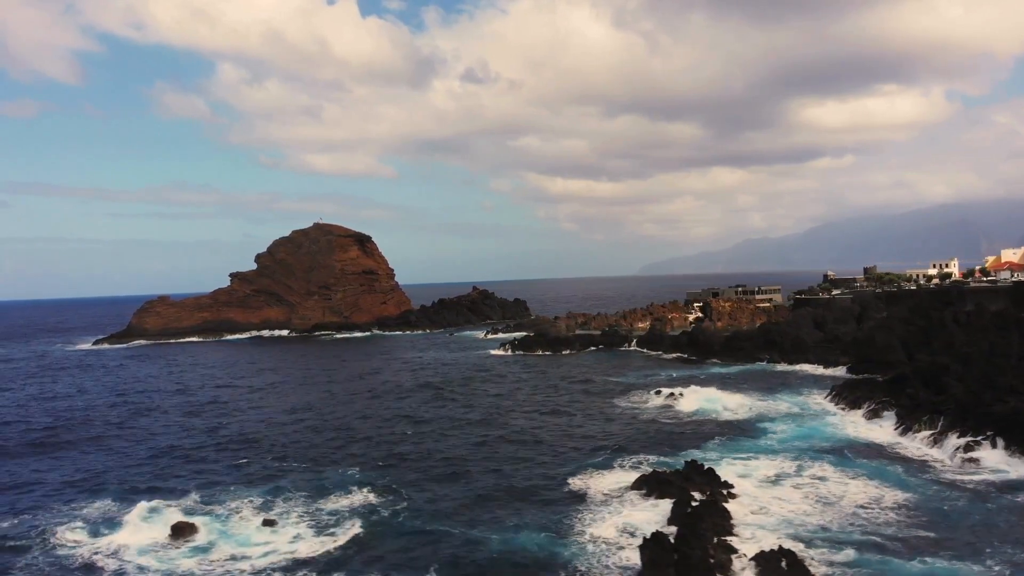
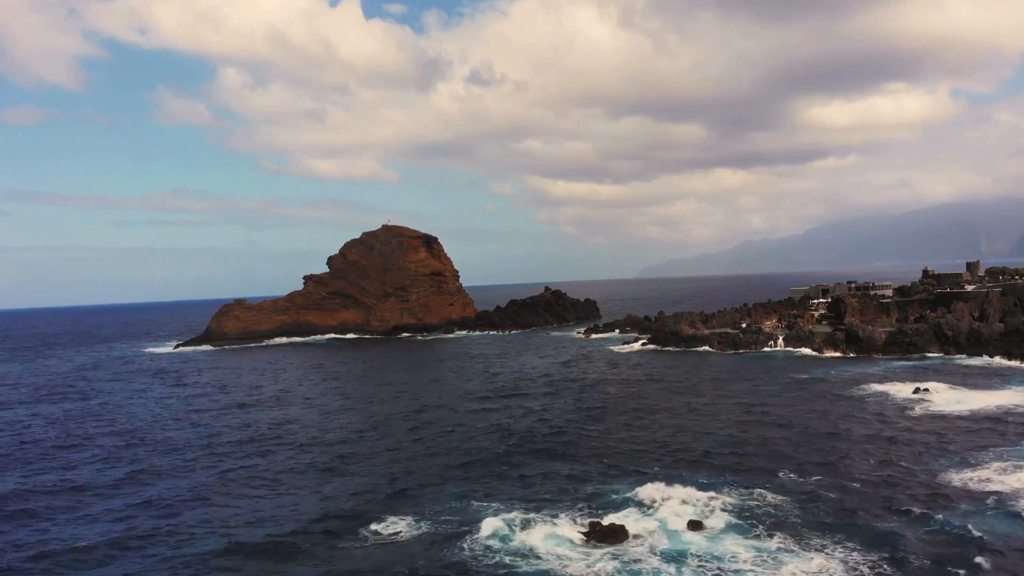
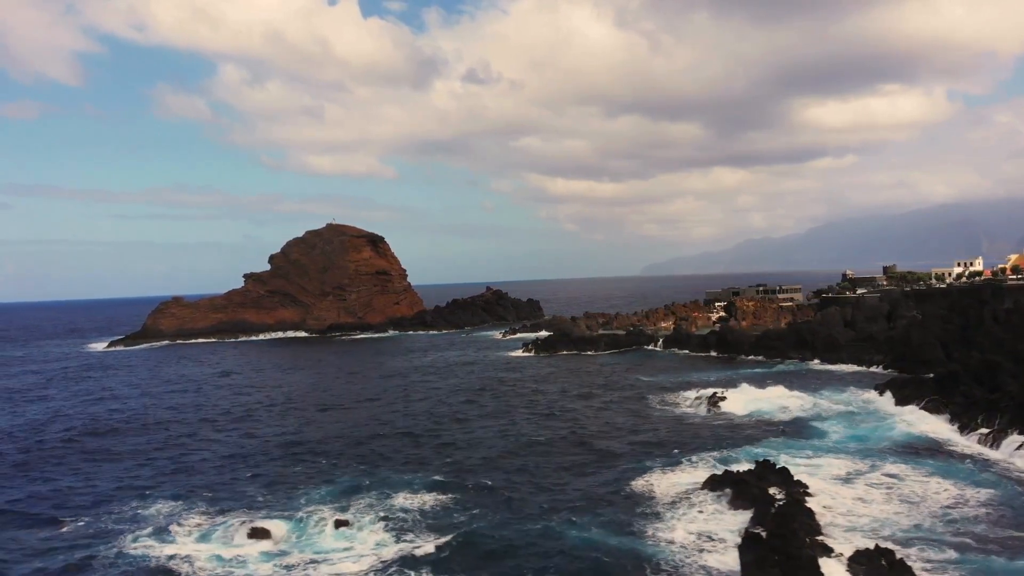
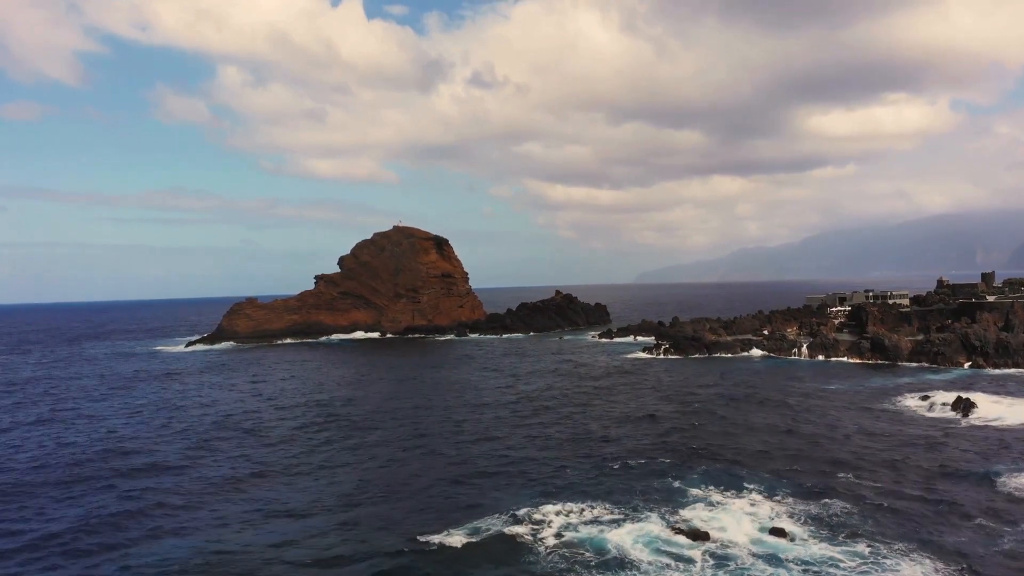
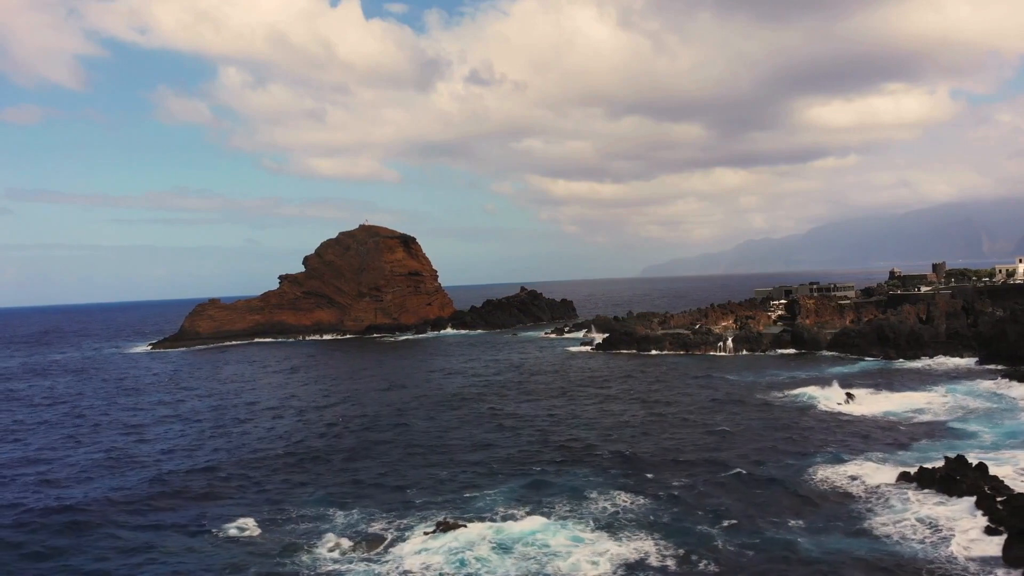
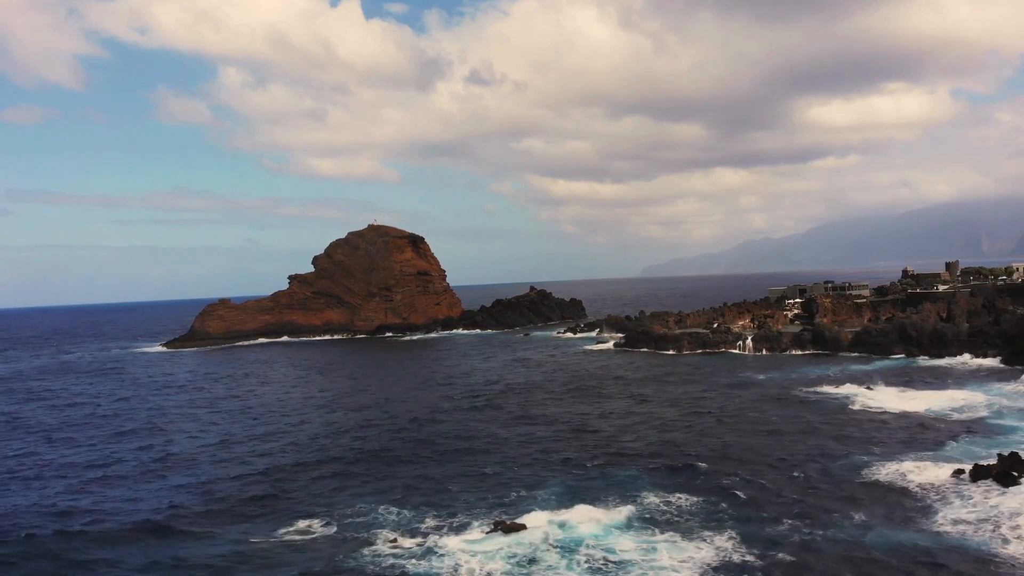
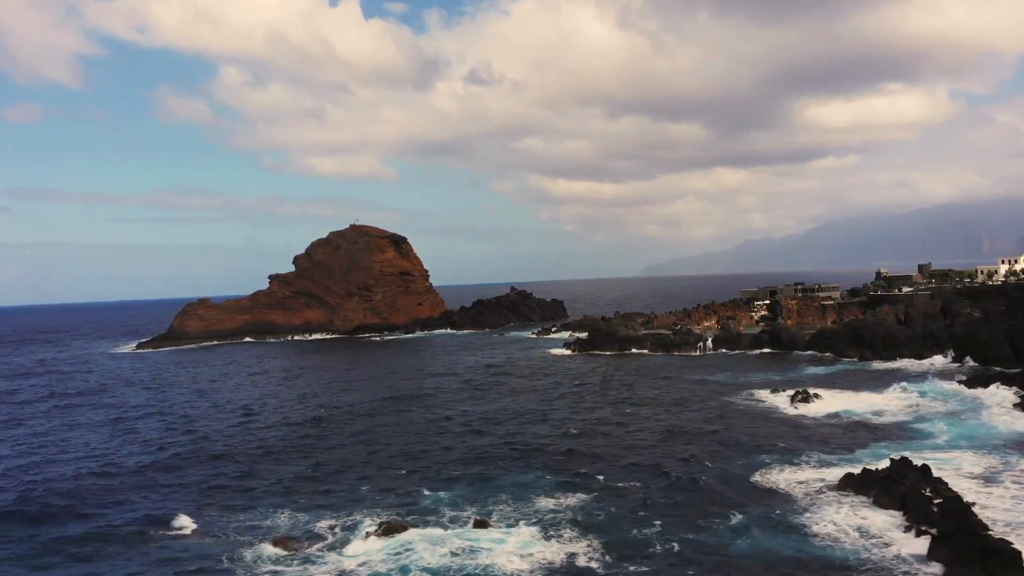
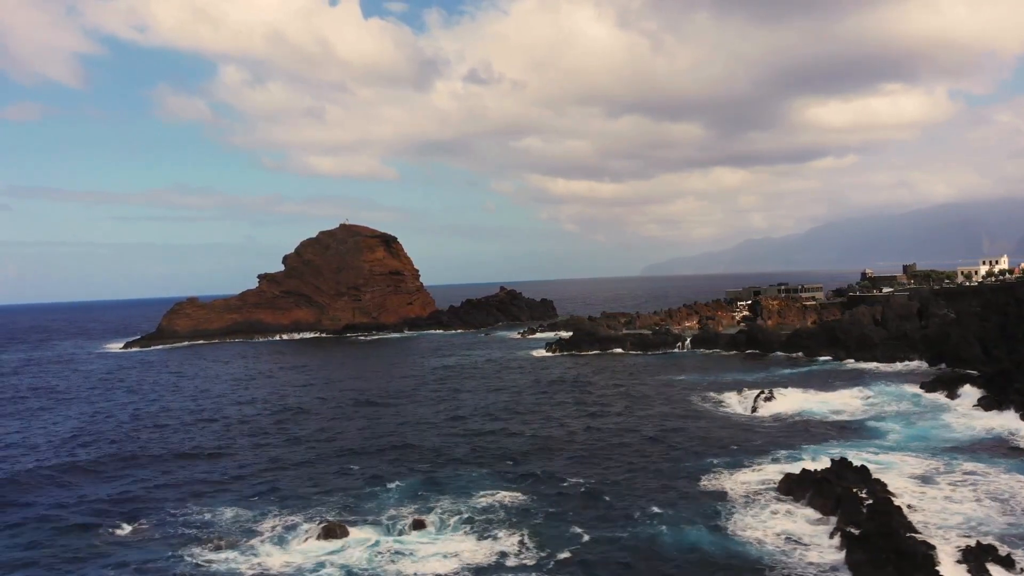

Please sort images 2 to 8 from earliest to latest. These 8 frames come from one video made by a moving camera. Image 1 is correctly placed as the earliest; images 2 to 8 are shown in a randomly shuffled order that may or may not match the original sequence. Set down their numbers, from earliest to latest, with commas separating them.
3, 8, 7, 5, 6, 2, 4
